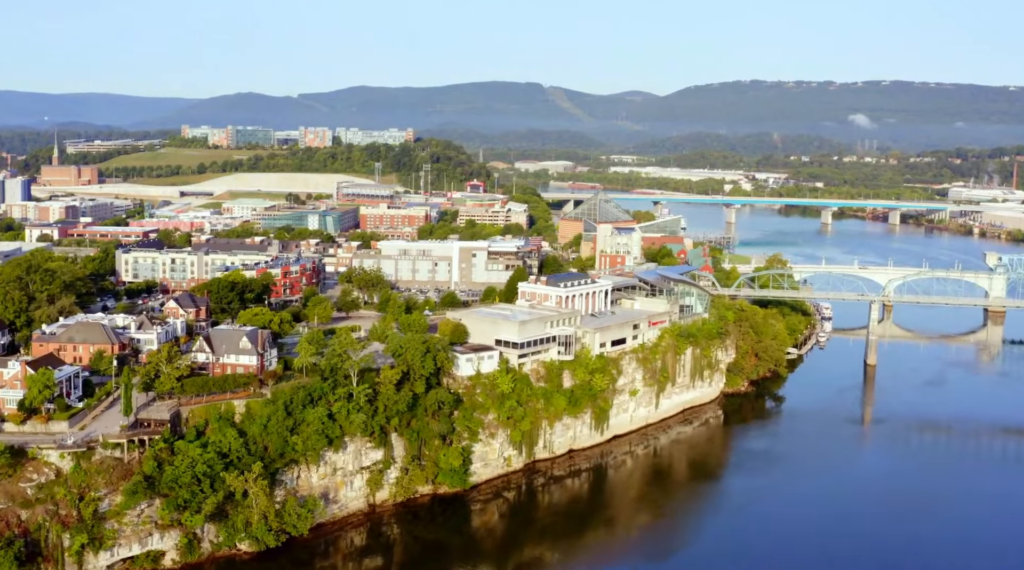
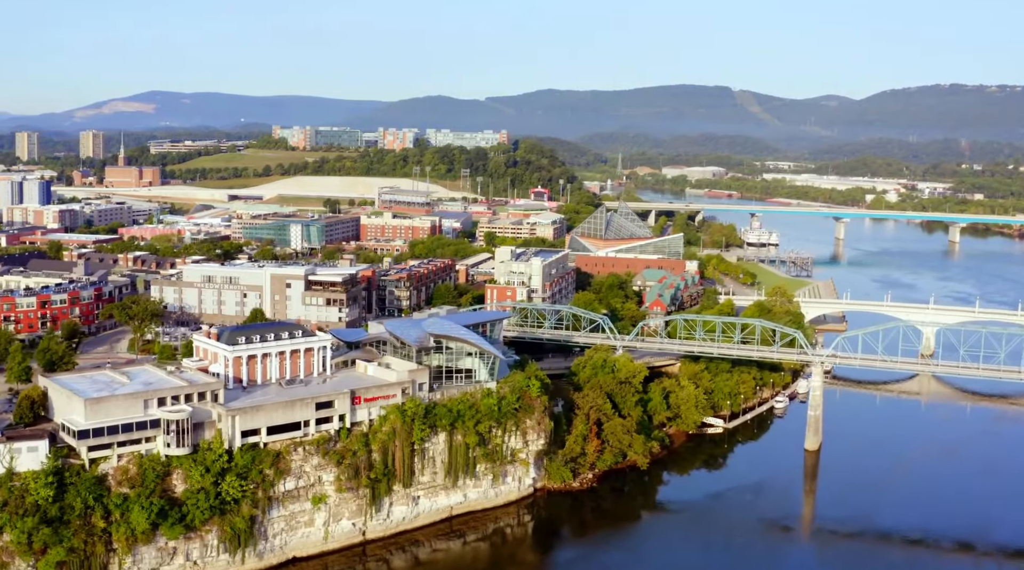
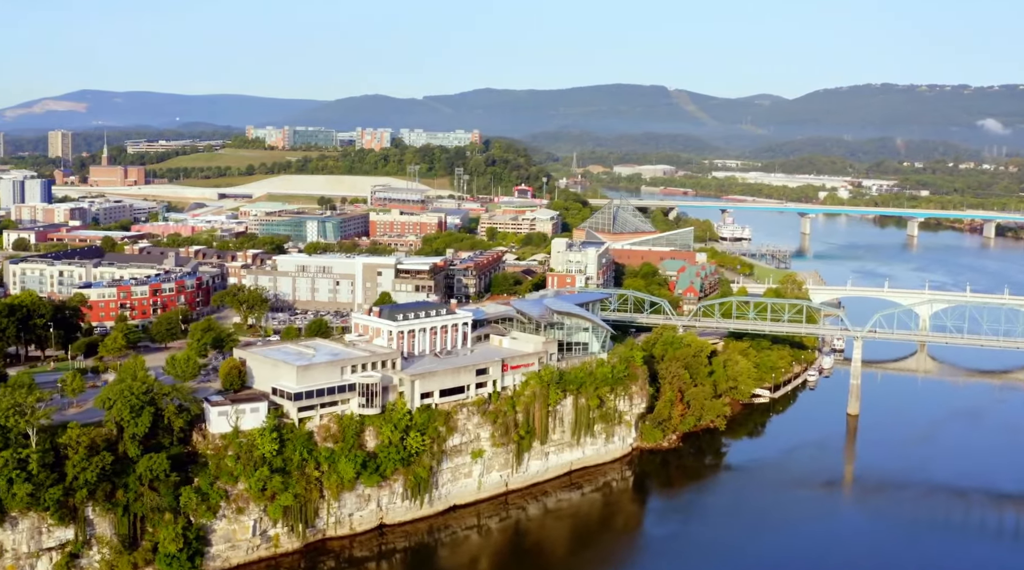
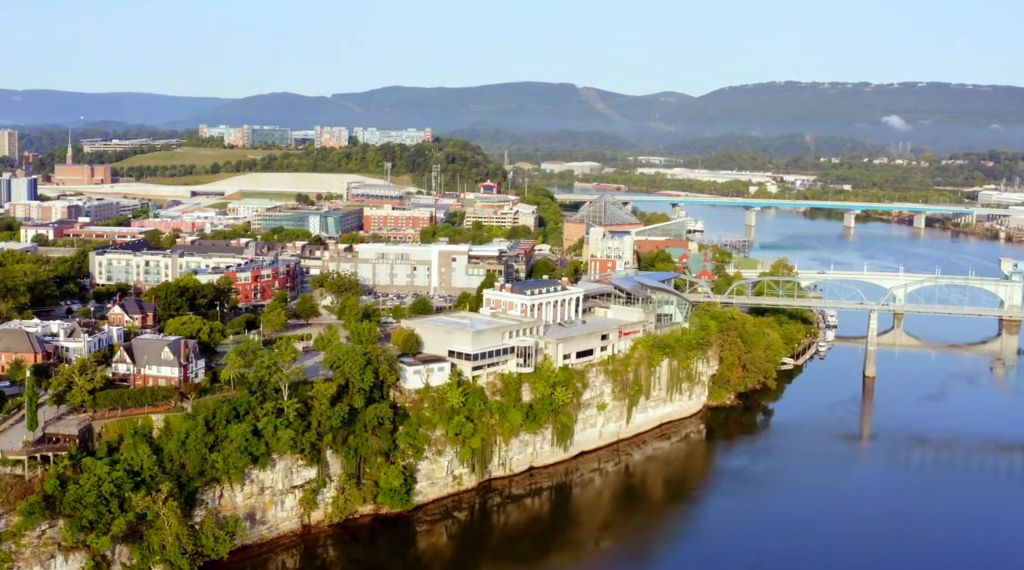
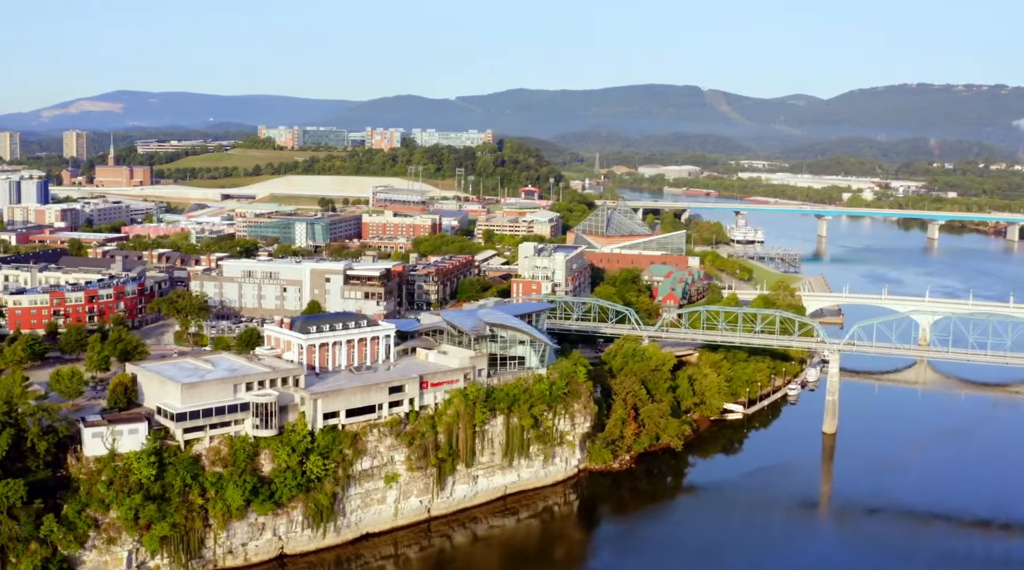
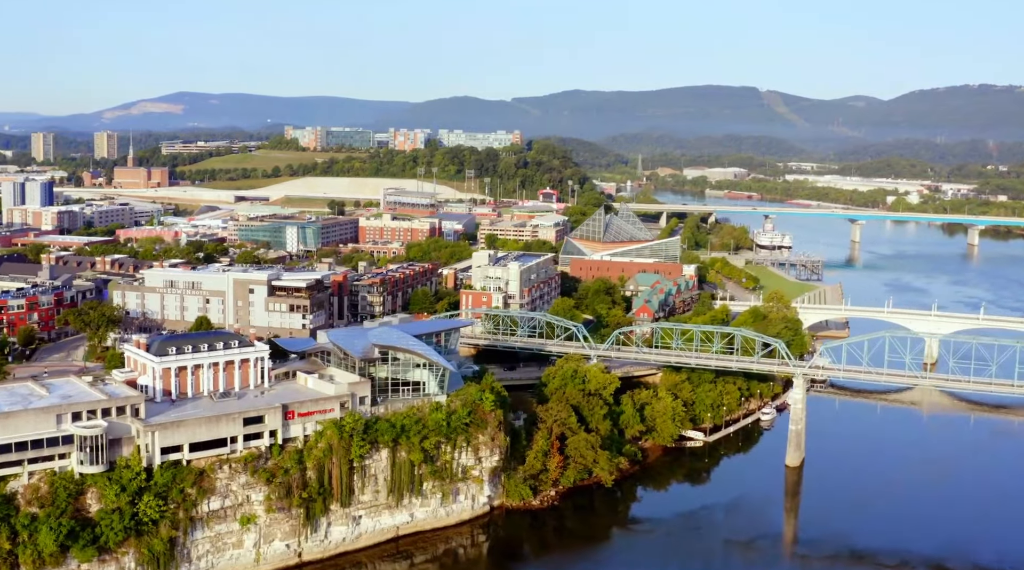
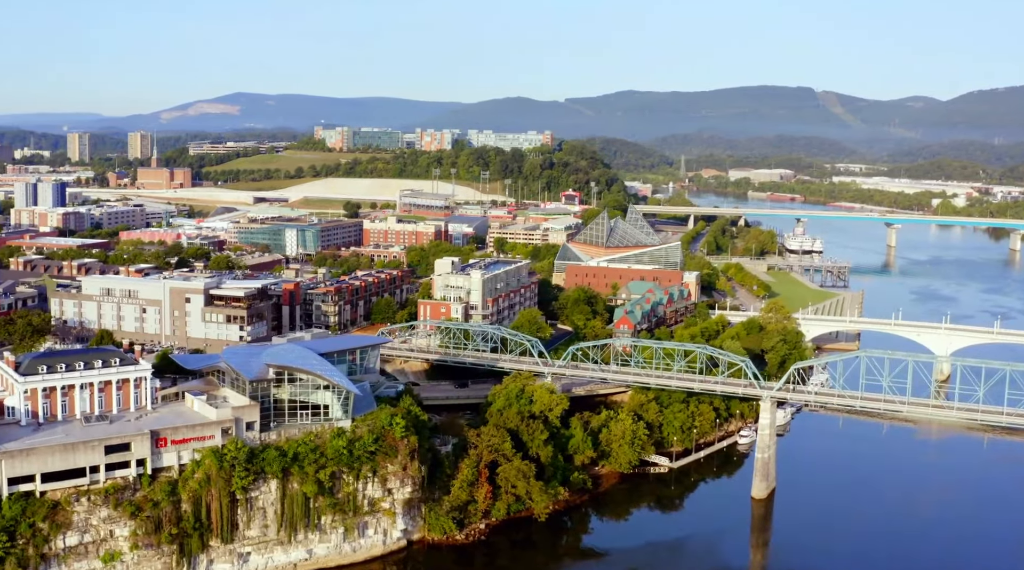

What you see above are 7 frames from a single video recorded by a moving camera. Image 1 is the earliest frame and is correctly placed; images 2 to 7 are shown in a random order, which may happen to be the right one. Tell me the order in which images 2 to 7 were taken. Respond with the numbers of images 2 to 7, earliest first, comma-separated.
4, 3, 5, 2, 6, 7
